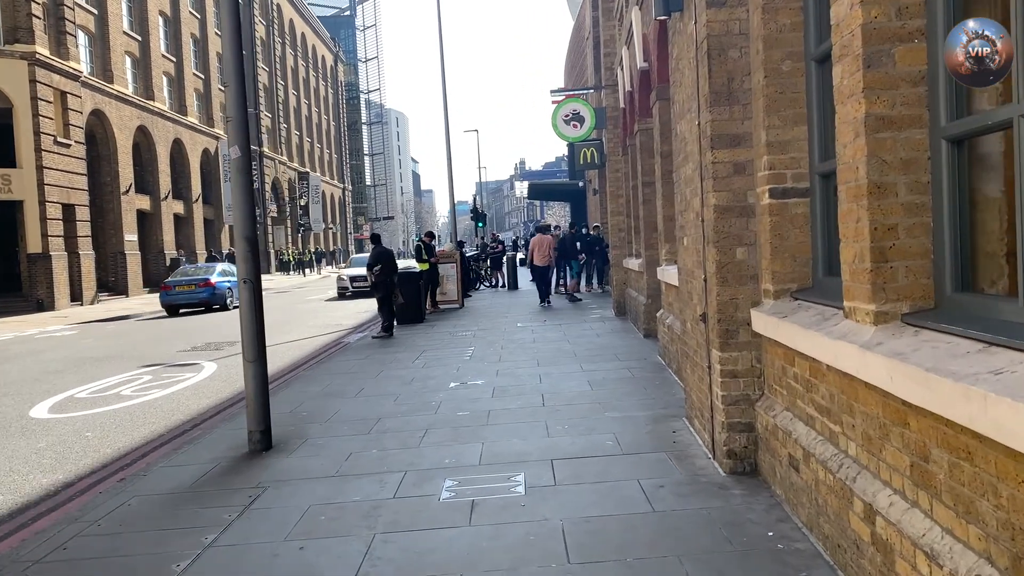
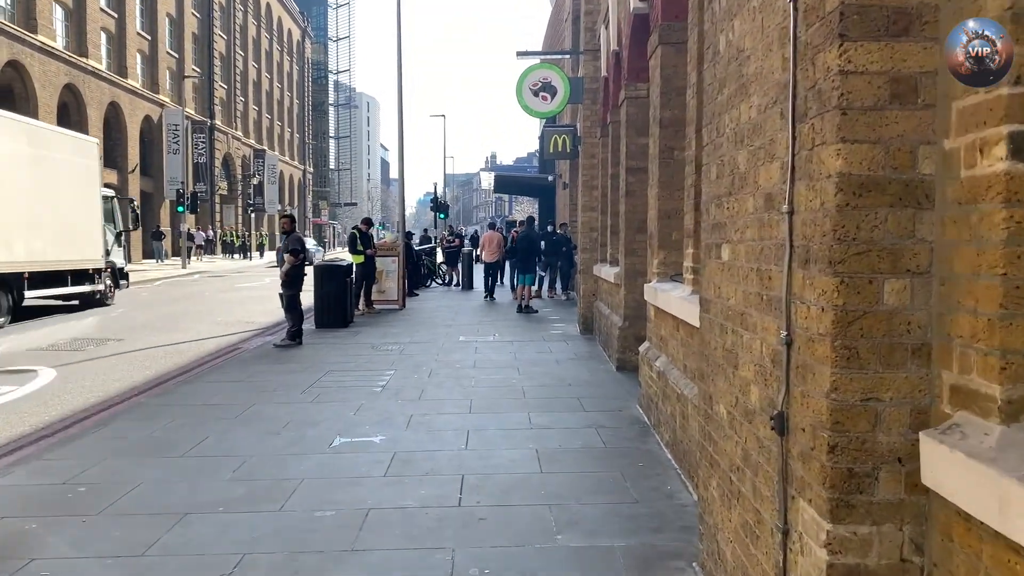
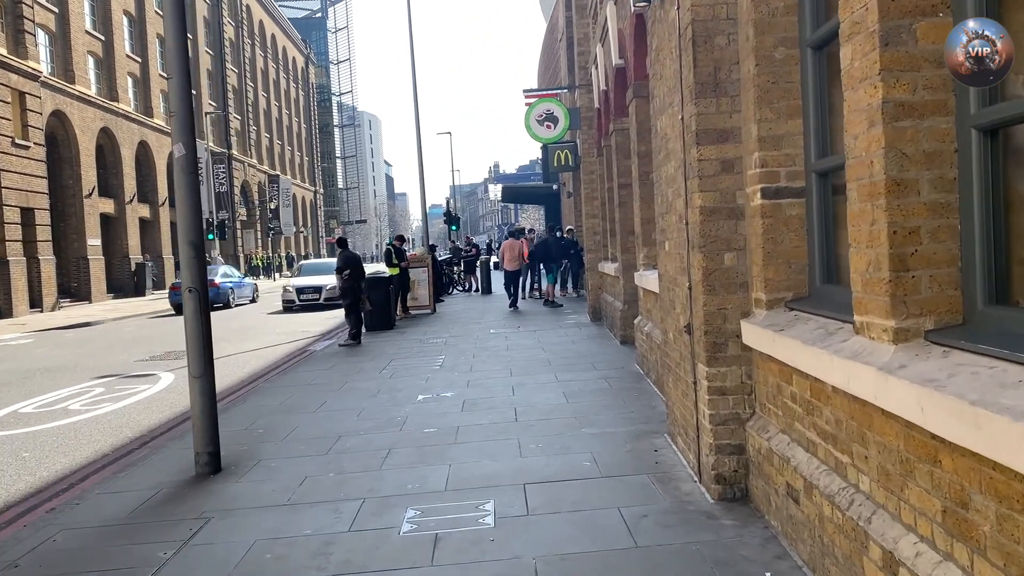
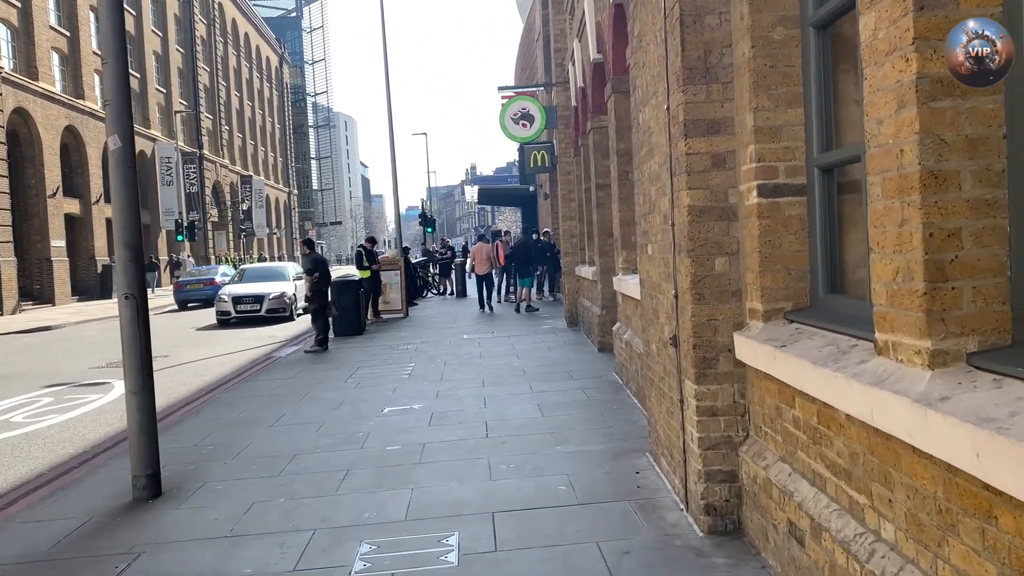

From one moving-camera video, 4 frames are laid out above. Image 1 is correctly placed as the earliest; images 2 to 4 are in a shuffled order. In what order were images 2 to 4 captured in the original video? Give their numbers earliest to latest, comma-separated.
3, 4, 2
